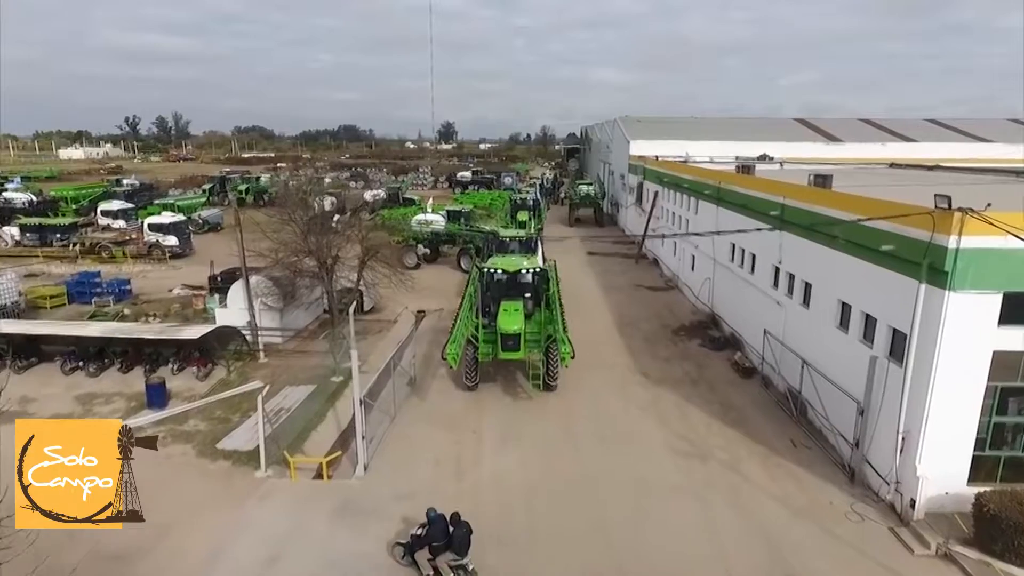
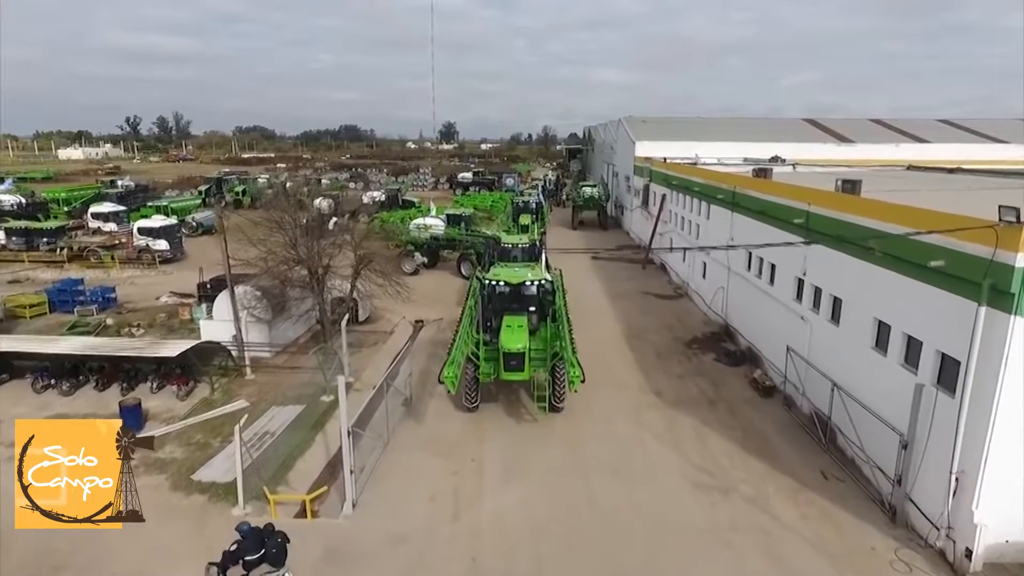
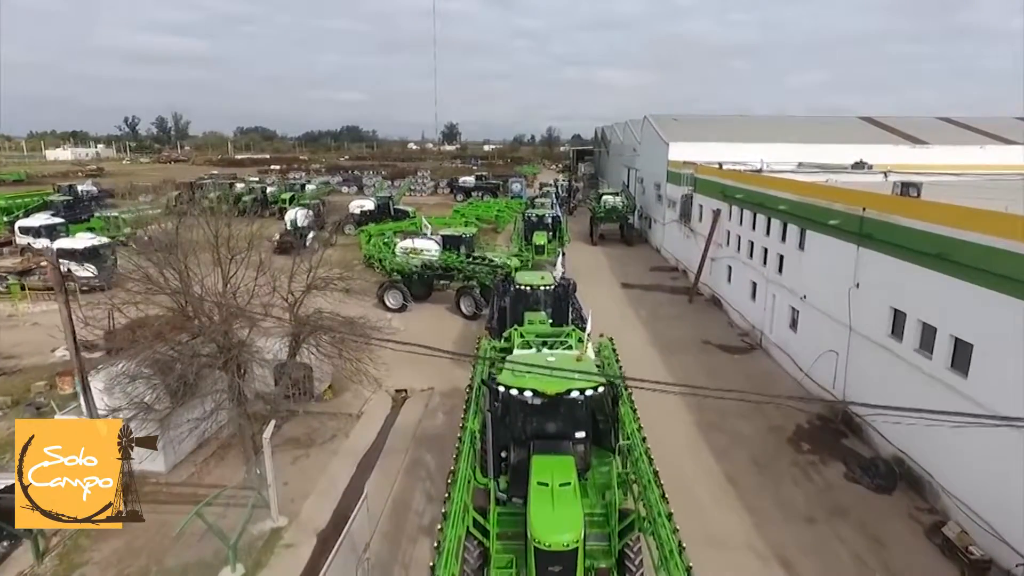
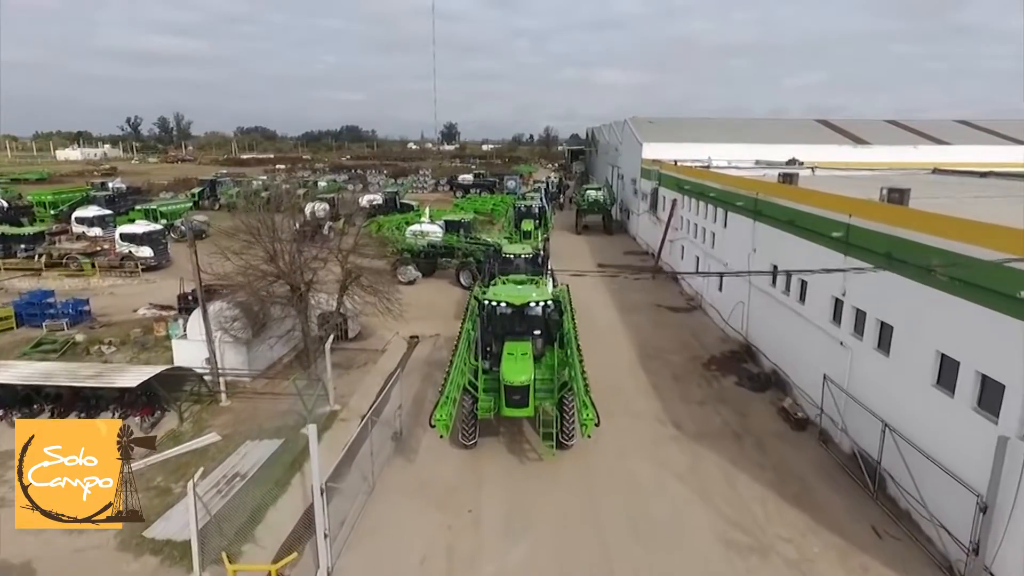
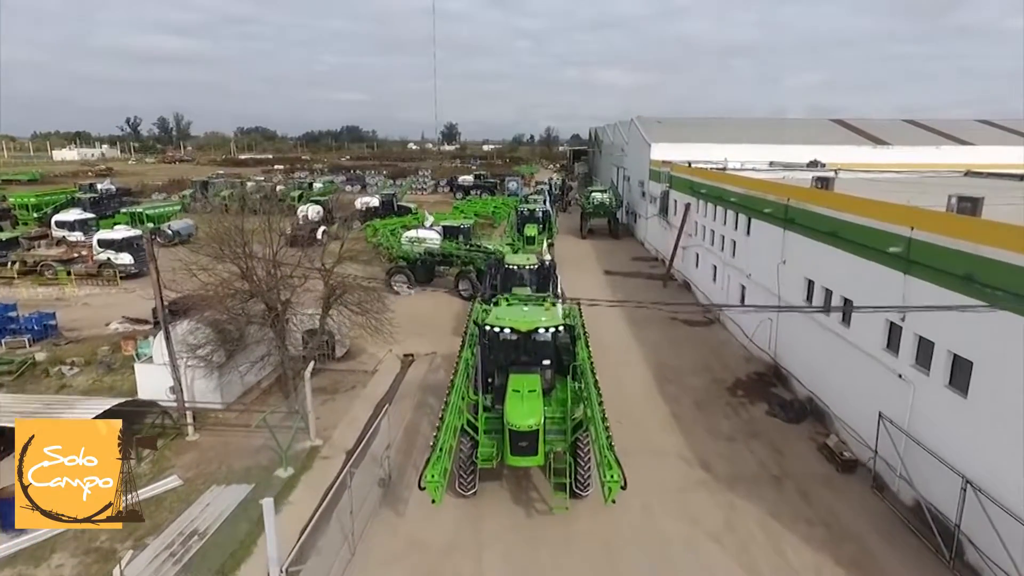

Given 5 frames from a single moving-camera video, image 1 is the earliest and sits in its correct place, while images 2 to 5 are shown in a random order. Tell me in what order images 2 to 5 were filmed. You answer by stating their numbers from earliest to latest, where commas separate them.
2, 4, 5, 3
